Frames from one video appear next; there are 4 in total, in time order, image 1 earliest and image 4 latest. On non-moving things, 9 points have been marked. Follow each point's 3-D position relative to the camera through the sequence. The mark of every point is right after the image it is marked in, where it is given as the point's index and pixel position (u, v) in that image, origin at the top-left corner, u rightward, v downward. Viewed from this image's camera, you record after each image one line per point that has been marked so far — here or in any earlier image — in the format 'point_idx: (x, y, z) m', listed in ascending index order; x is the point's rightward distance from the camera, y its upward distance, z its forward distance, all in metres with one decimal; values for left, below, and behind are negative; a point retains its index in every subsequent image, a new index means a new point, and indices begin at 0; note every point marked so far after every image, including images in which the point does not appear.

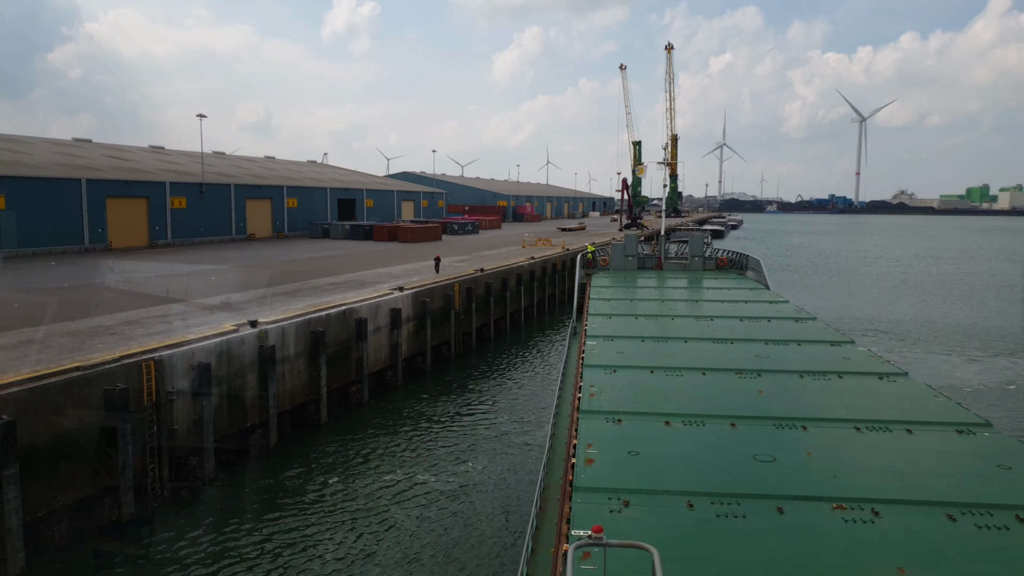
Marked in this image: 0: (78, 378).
0: (-6.2, -1.4, +9.5) m
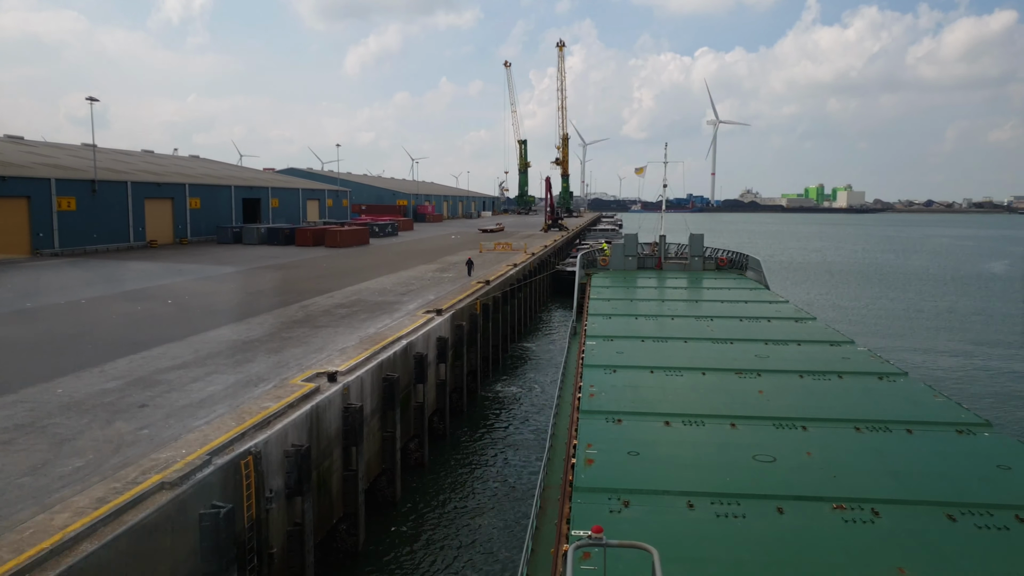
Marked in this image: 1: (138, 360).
0: (-3.1, -2.0, +5.9) m
1: (-6.0, -1.2, +10.2) m
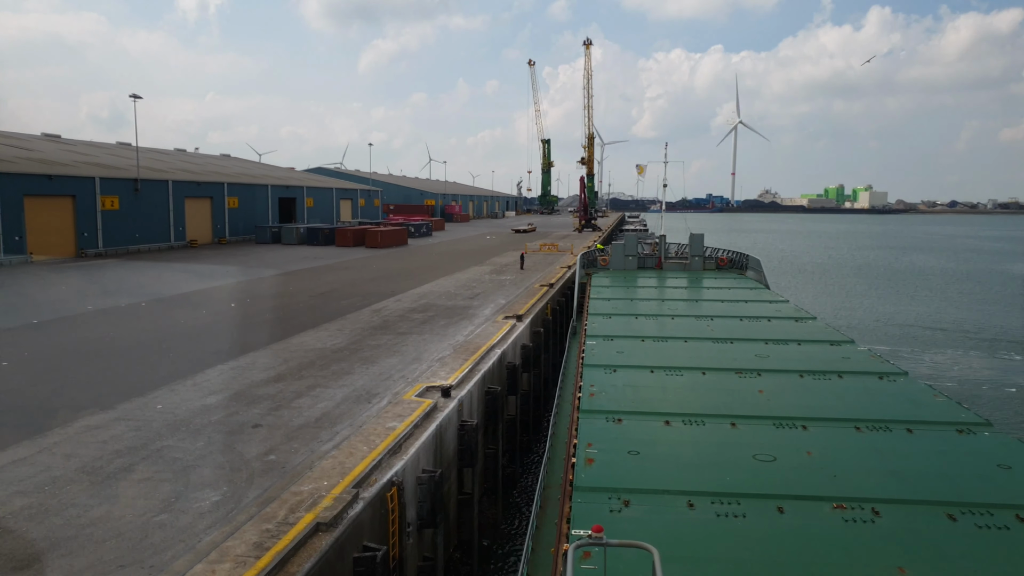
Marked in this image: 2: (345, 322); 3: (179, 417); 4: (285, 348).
0: (-1.4, -2.1, +5.2) m
1: (-4.2, -1.2, +9.5) m
2: (-3.6, -0.7, +13.7) m
3: (-3.9, -1.5, +7.4) m
4: (-3.9, -1.0, +11.0) m
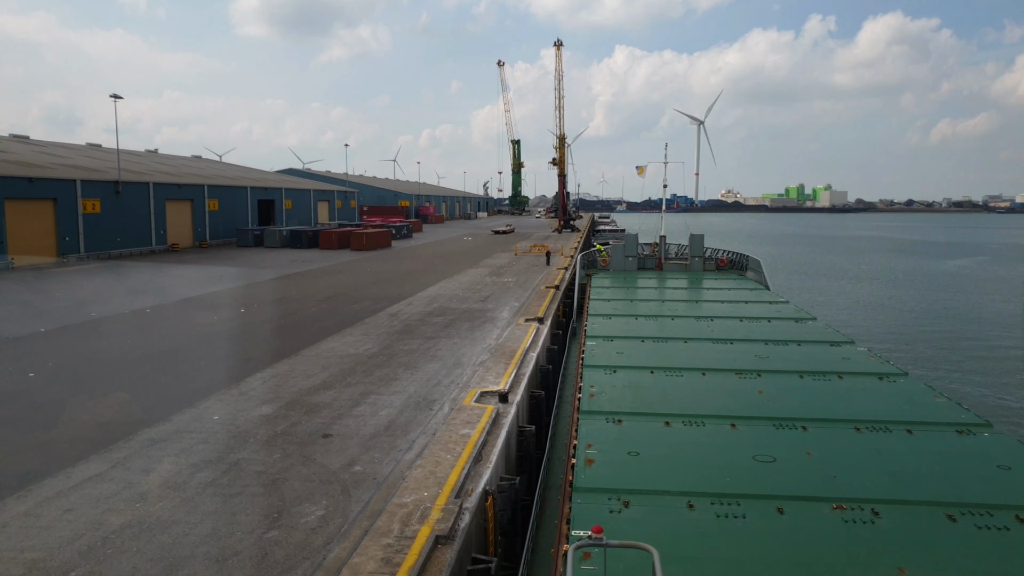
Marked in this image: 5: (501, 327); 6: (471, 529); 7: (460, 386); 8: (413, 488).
0: (-0.5, -2.1, +5.1) m
1: (-3.5, -1.3, +9.3) m
2: (-3.1, -0.8, +13.5) m
3: (-3.1, -1.6, +7.2) m
4: (-3.3, -1.1, +10.8) m
5: (-0.3, -0.8, +13.5) m
6: (-0.4, -2.0, +5.4) m
7: (-0.7, -1.4, +8.9) m
8: (-0.9, -1.8, +5.7) m
